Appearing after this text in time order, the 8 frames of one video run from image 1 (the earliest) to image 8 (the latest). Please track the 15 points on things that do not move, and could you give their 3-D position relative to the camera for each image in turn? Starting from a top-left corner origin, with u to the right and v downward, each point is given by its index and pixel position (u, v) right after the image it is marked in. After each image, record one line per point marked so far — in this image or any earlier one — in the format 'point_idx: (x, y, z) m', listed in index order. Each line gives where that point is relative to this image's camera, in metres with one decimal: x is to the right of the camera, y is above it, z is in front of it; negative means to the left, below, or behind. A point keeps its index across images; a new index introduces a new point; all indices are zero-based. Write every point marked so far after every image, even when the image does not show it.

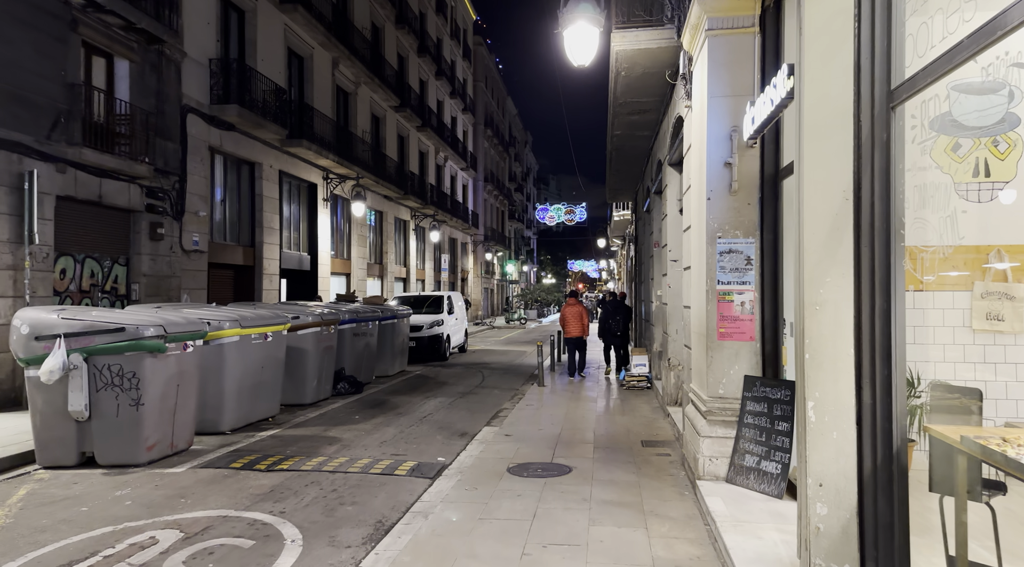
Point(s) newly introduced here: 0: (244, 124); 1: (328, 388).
0: (-5.7, +3.4, +16.5) m
1: (-2.9, -1.7, +12.2) m
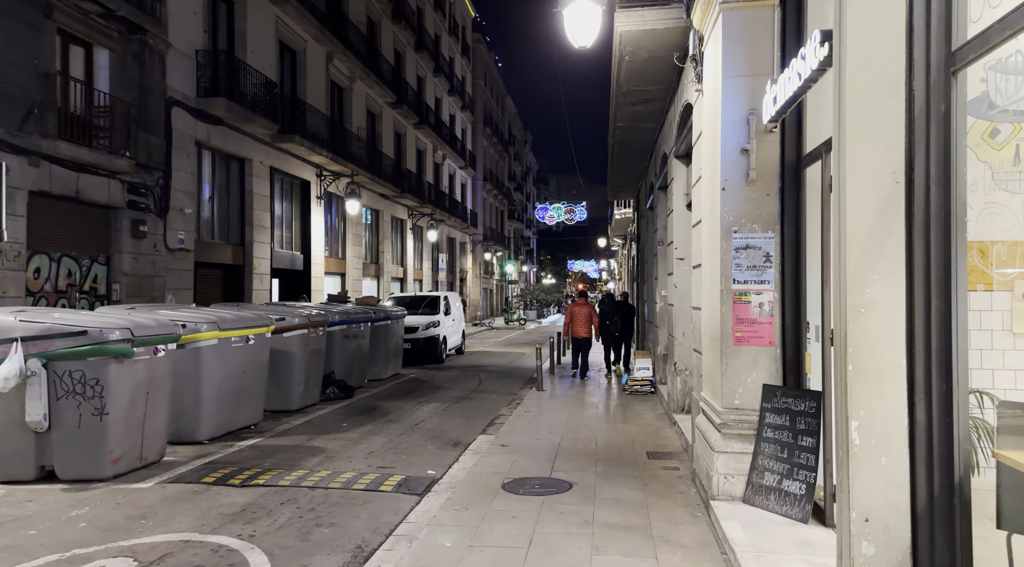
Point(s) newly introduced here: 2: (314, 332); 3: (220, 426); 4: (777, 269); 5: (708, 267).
0: (-5.8, +3.4, +16.0) m
1: (-2.9, -1.7, +11.6) m
2: (-2.9, -0.7, +11.3) m
3: (-3.4, -1.7, +8.9) m
4: (+1.9, +0.1, +5.6) m
5: (+1.6, +0.1, +6.3) m
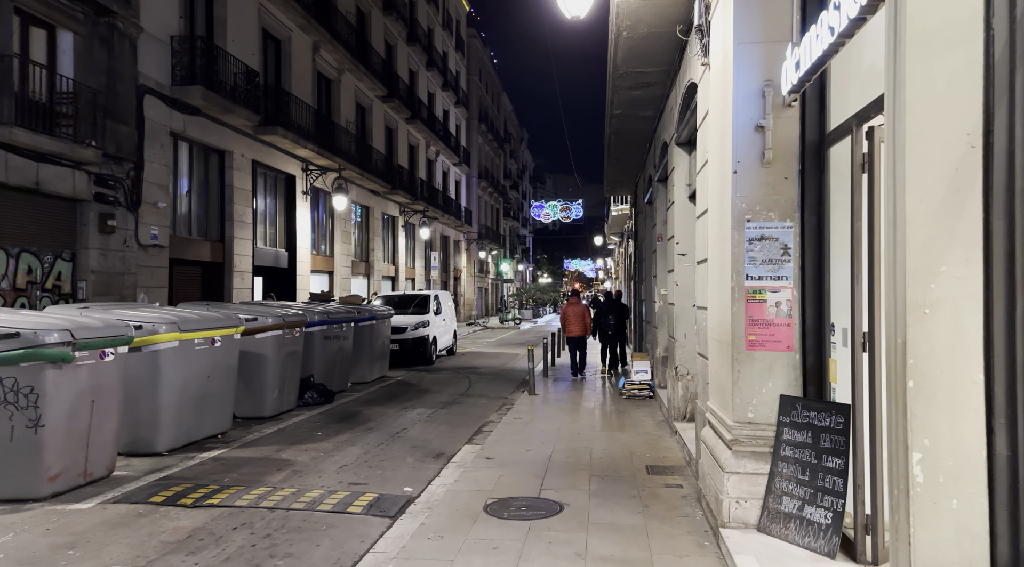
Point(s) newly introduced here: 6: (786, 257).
0: (-5.9, +3.5, +15.2) m
1: (-3.1, -1.6, +10.9) m
2: (-3.1, -0.7, +10.6) m
3: (-3.5, -1.6, +8.2) m
4: (+1.8, +0.1, +4.9) m
5: (+1.5, +0.2, +5.6) m
6: (+1.7, +0.2, +4.9) m
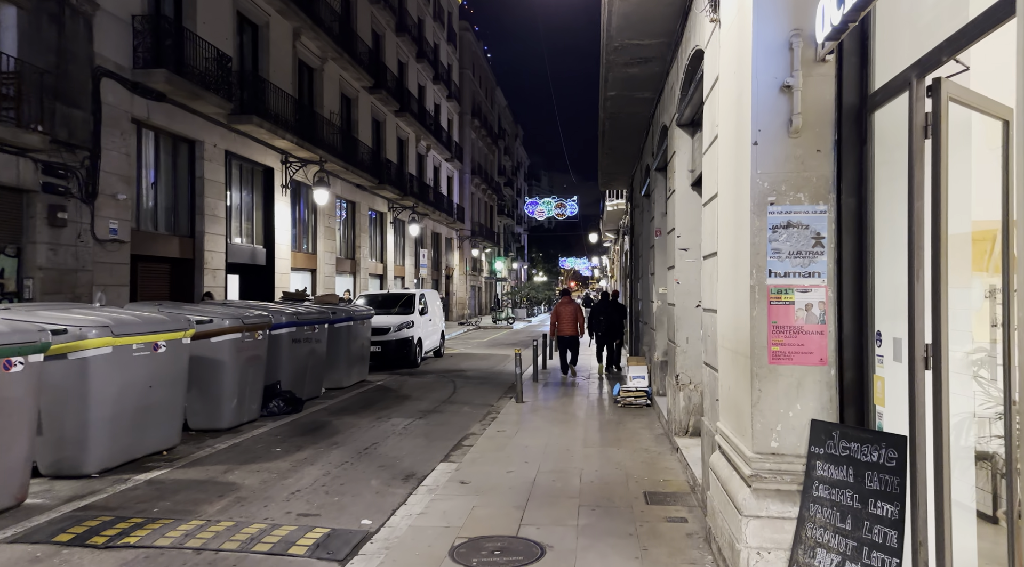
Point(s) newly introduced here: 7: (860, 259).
0: (-6.2, +3.5, +14.2) m
1: (-3.3, -1.6, +9.9) m
2: (-3.3, -0.7, +9.6) m
3: (-3.7, -1.6, +7.2) m
4: (+1.6, +0.1, +4.0) m
5: (+1.3, +0.2, +4.7) m
6: (+1.6, +0.2, +4.0) m
7: (+1.8, +0.1, +4.0) m
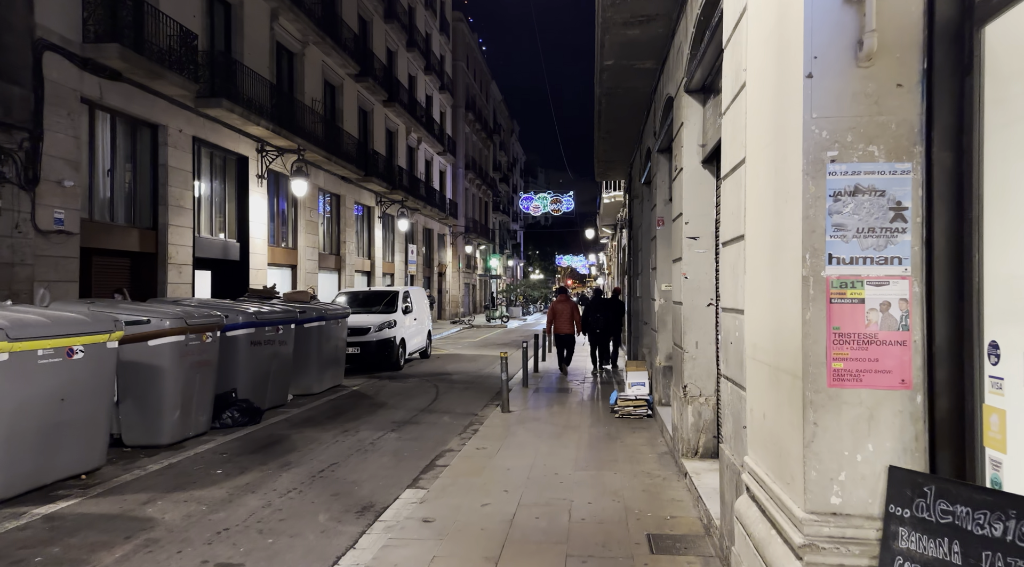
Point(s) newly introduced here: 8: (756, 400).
0: (-6.4, +3.6, +13.0) m
1: (-3.5, -1.5, +8.7) m
2: (-3.4, -0.6, +8.4) m
3: (-3.9, -1.6, +6.1) m
4: (+1.5, +0.2, +2.8) m
5: (+1.1, +0.2, +3.5) m
6: (+1.4, +0.2, +2.8) m
7: (+1.6, +0.2, +2.8) m
8: (+1.1, -0.5, +3.5) m
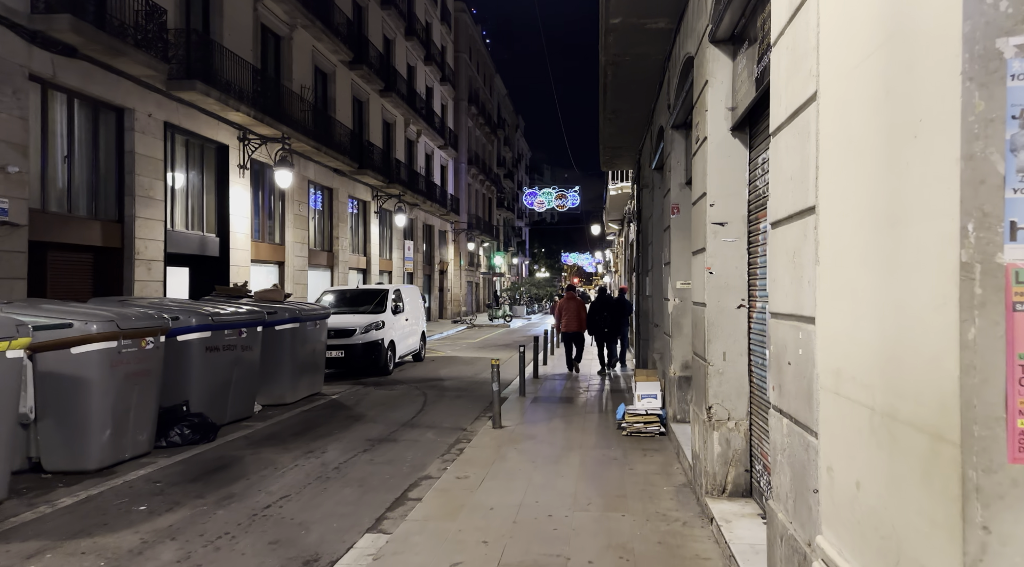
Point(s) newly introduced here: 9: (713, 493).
0: (-6.4, +3.6, +11.8) m
1: (-3.6, -1.5, +7.5) m
2: (-3.5, -0.6, +7.2) m
3: (-4.0, -1.5, +4.8) m
4: (+1.3, +0.2, +1.5) m
5: (+1.0, +0.2, +2.2) m
6: (+1.3, +0.2, +1.5) m
7: (+1.5, +0.2, +1.6) m
8: (+1.0, -0.5, +2.2) m
9: (+1.3, -1.4, +5.2) m
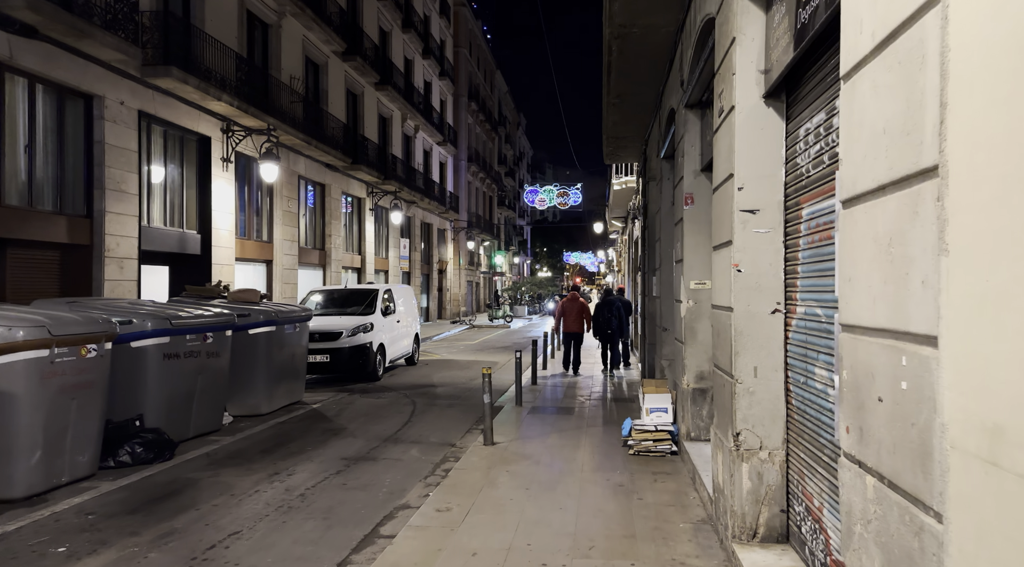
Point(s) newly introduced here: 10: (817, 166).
0: (-6.5, +3.6, +10.9) m
1: (-3.6, -1.5, +6.6) m
2: (-3.6, -0.6, +6.3) m
3: (-4.1, -1.5, +3.9) m
4: (+1.2, +0.2, +0.6) m
5: (+0.9, +0.2, +1.3) m
6: (+1.2, +0.2, +0.6) m
7: (+1.4, +0.2, +0.6) m
8: (+0.9, -0.5, +1.3) m
9: (+1.3, -1.4, +4.2) m
10: (+1.5, +0.6, +3.9) m
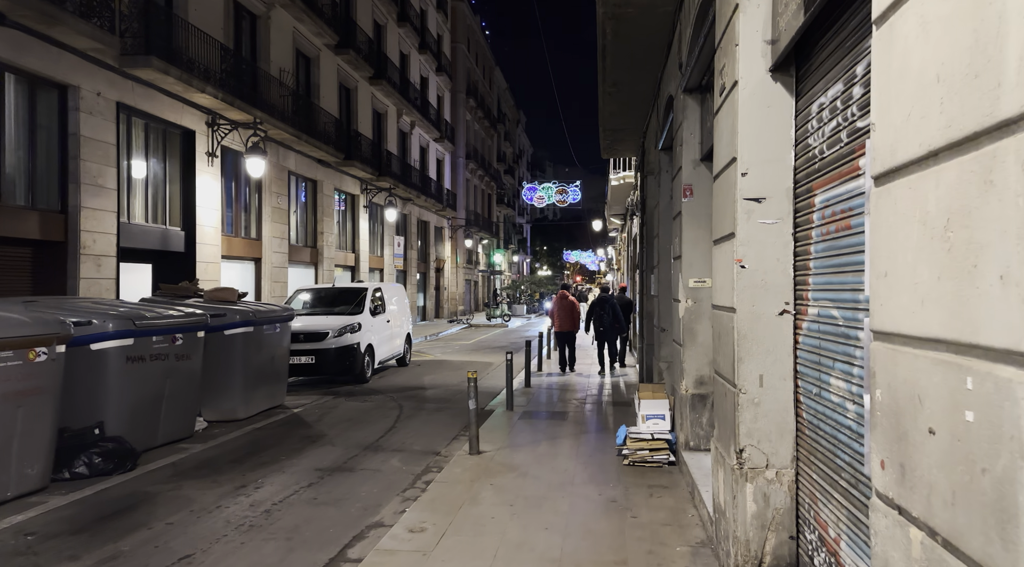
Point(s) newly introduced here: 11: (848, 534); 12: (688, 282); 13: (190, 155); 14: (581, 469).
0: (-6.6, +3.6, +10.4) m
1: (-3.8, -1.5, +6.1) m
2: (-3.7, -0.6, +5.8) m
3: (-4.2, -1.5, +3.4) m
4: (+1.1, +0.2, +0.1) m
5: (+0.8, +0.2, +0.8) m
6: (+1.0, +0.2, +0.1) m
7: (+1.2, +0.2, +0.1) m
8: (+0.8, -0.5, +0.8) m
9: (+1.1, -1.4, +3.7) m
10: (+1.4, +0.6, +3.4) m
11: (+1.4, -1.0, +3.1) m
12: (+1.5, 0.0, +6.5) m
13: (-6.4, +2.5, +15.4) m
14: (+0.6, -1.6, +6.6) m
